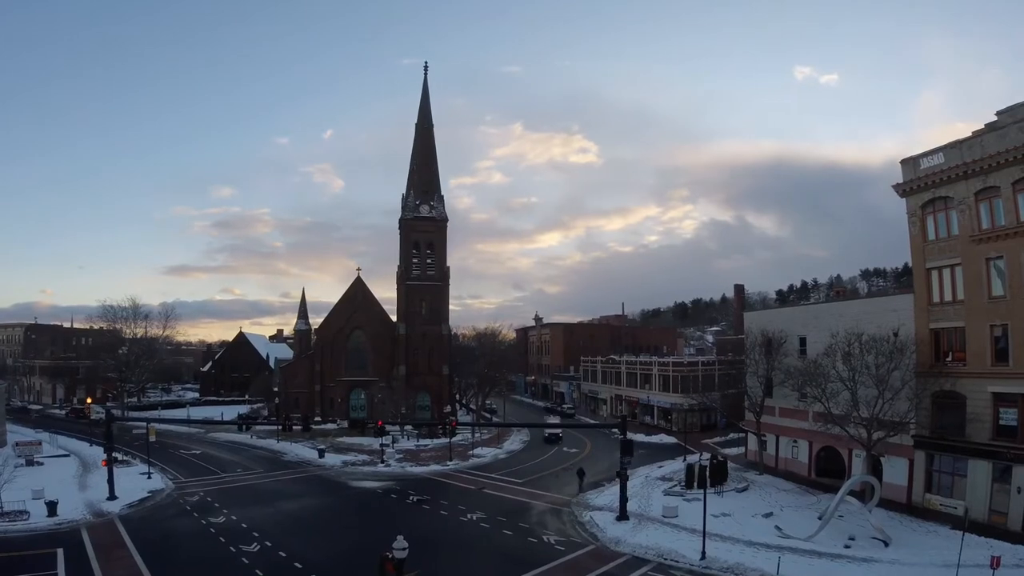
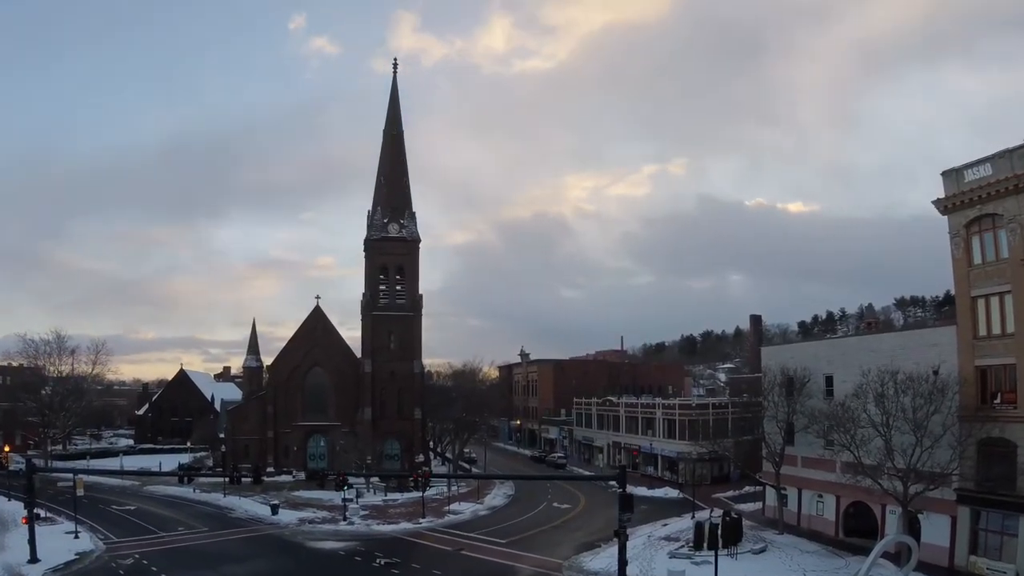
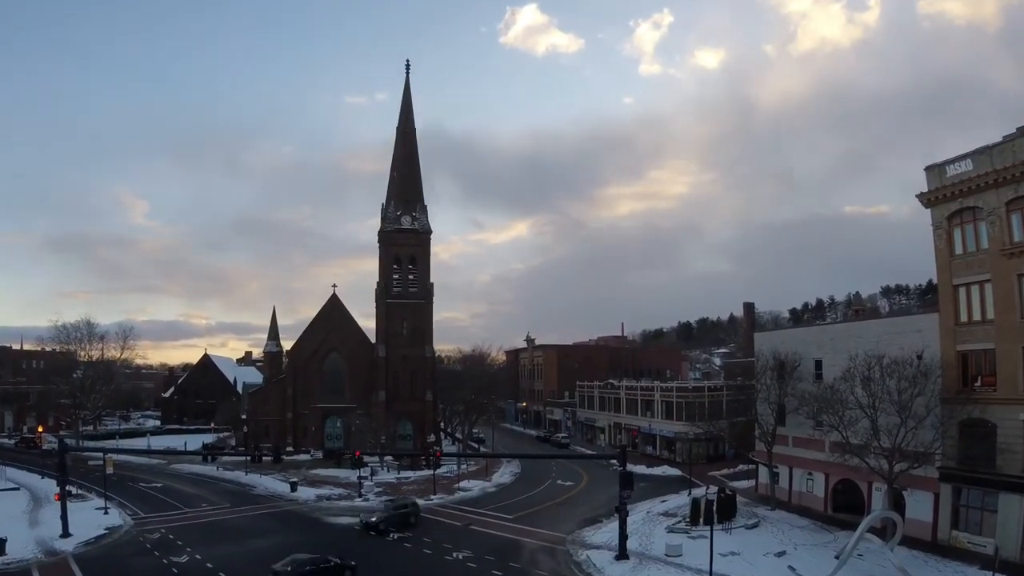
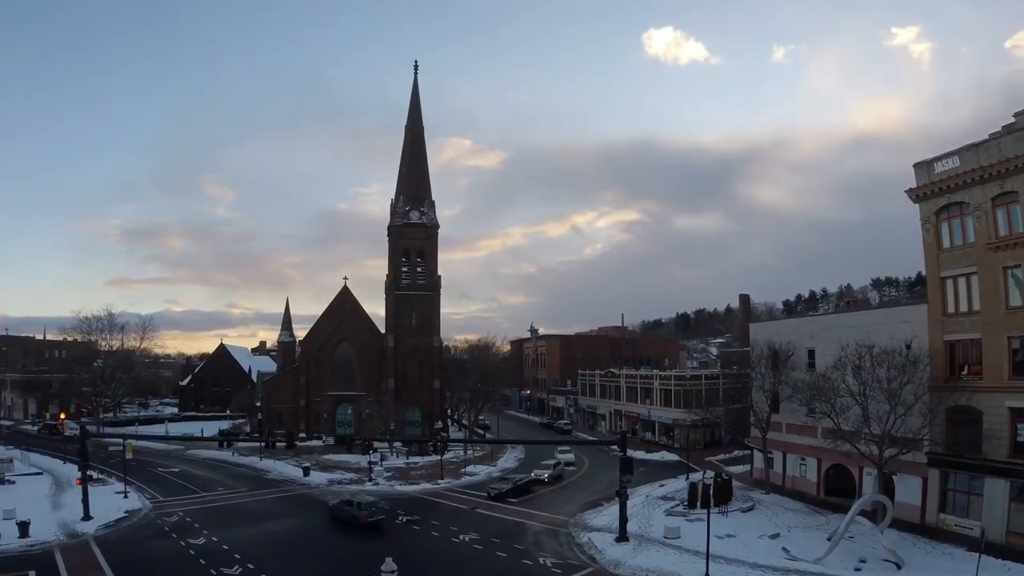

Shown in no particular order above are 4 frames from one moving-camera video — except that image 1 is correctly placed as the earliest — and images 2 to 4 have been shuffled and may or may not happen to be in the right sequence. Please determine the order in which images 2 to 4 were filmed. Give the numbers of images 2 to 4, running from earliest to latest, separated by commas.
4, 3, 2
